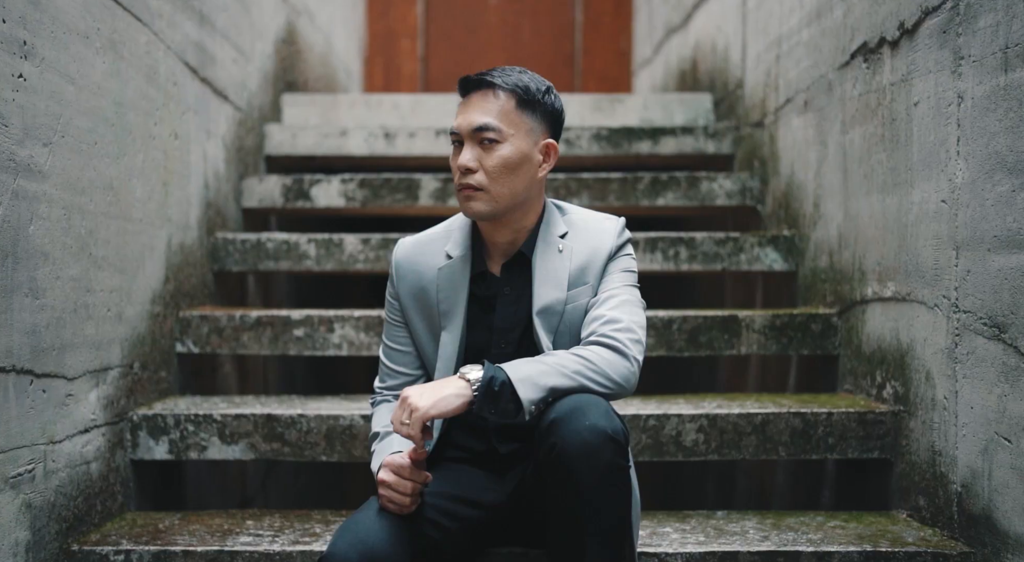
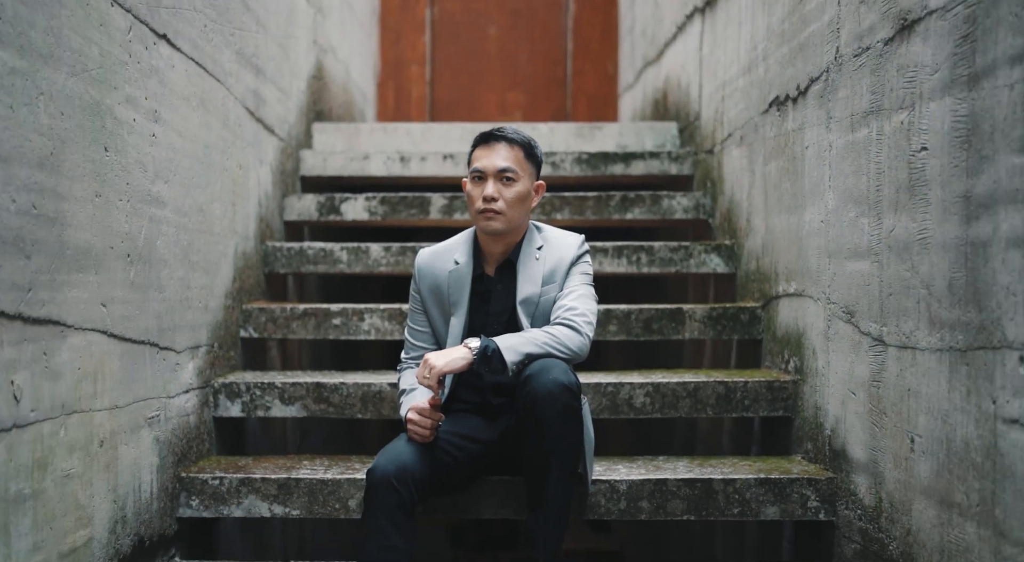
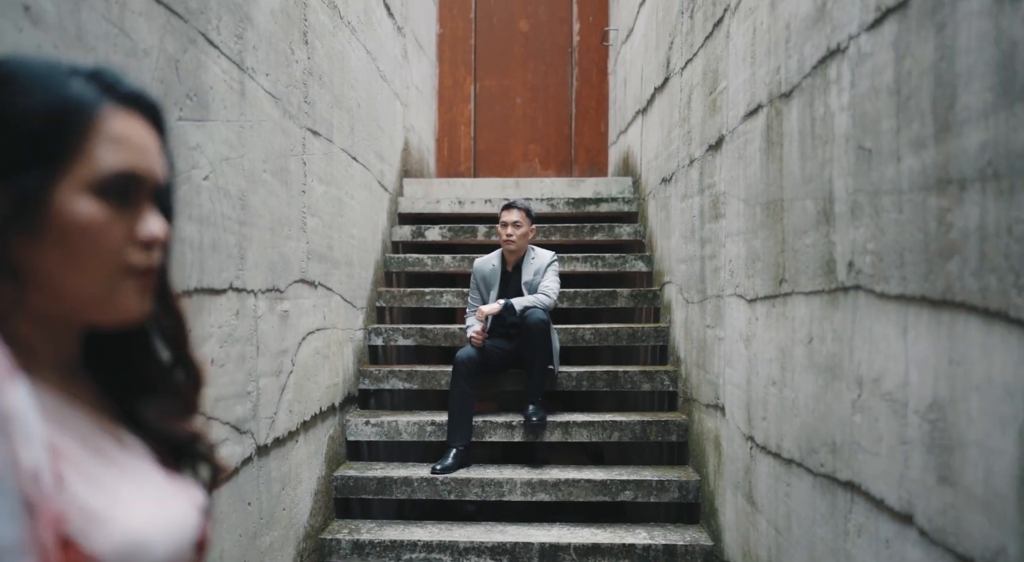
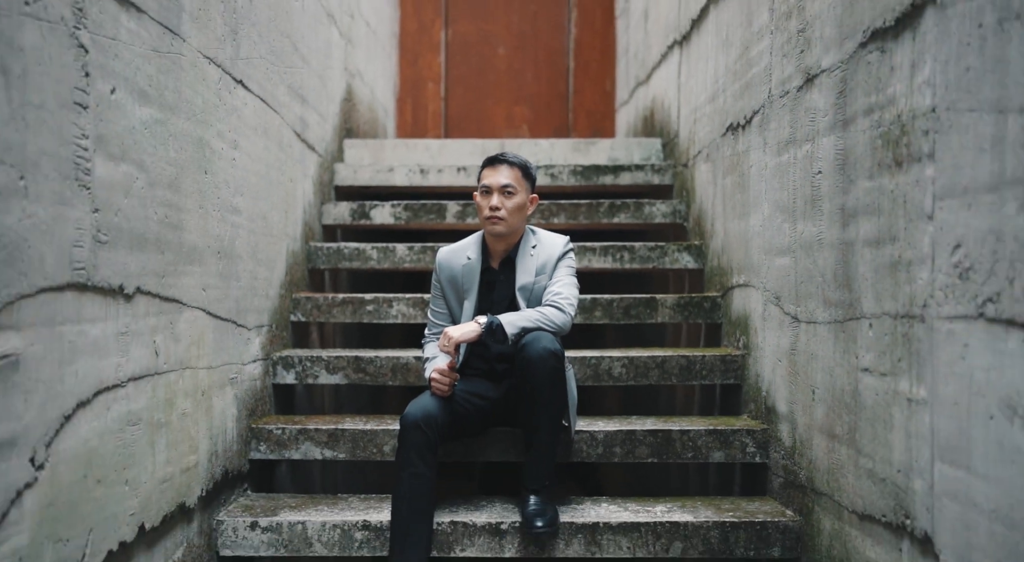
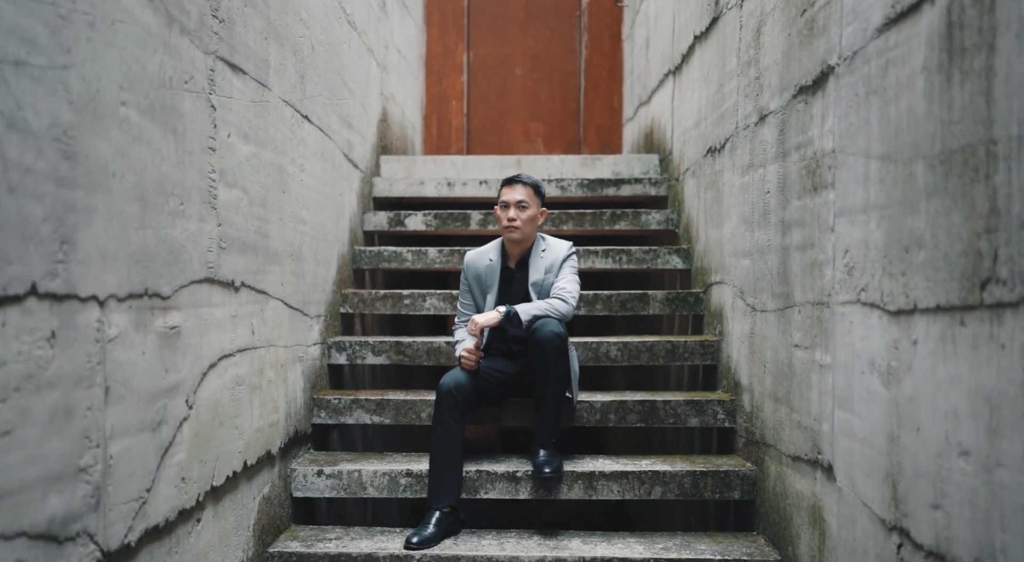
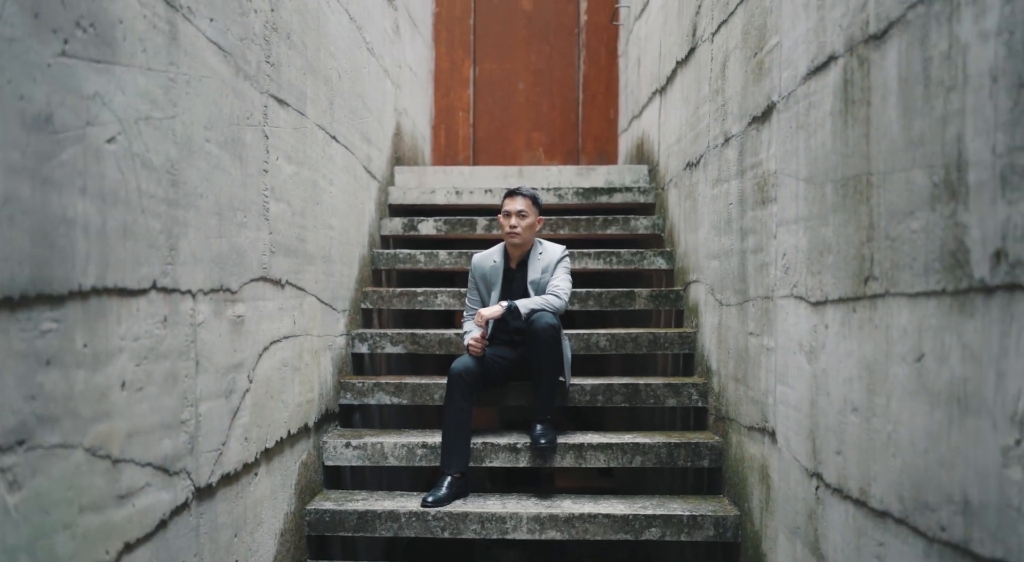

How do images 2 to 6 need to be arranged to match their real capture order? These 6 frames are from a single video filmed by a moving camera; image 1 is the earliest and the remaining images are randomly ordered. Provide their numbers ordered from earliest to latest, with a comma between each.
2, 4, 5, 6, 3
